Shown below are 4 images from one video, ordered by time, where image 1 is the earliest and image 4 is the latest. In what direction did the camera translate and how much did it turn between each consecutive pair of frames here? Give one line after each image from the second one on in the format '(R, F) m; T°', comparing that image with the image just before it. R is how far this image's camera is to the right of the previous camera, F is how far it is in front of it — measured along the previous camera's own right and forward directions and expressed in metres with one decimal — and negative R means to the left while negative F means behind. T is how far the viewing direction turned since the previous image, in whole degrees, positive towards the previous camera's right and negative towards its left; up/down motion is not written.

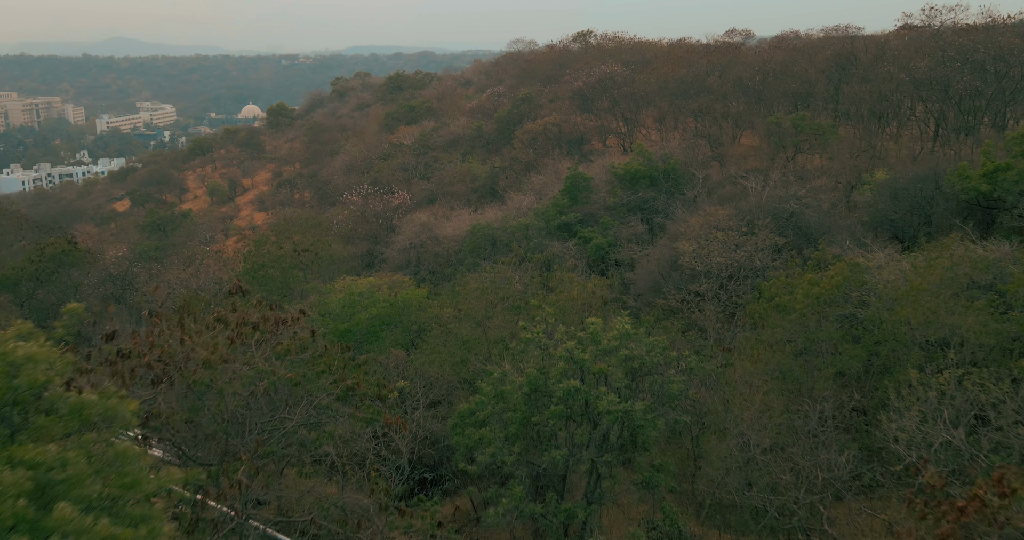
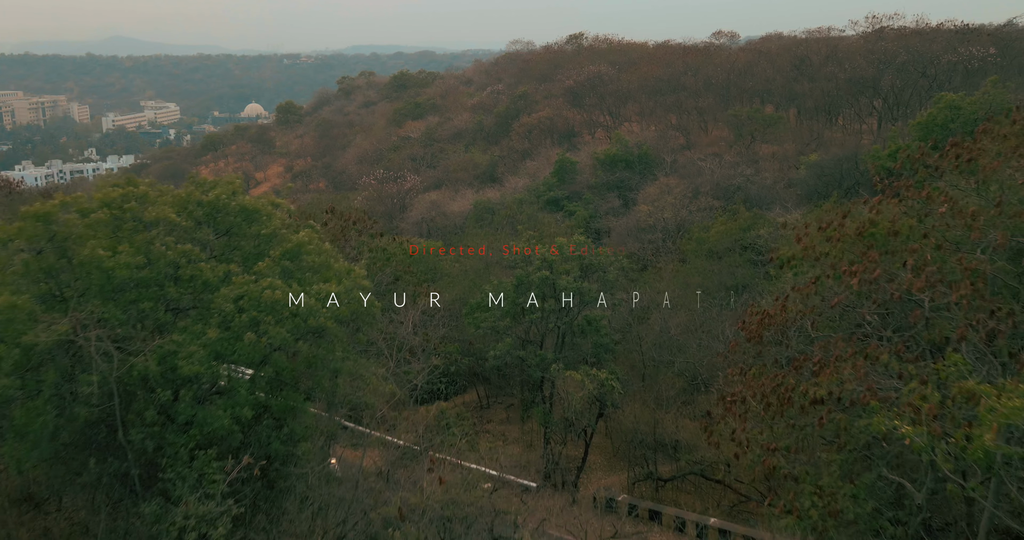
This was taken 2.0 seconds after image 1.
(+0.1, -4.5) m; 0°
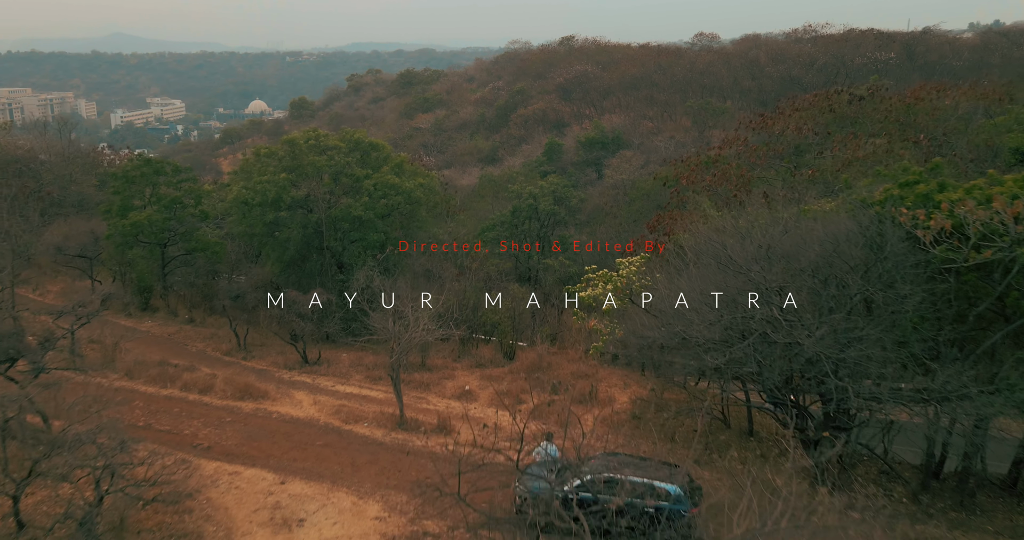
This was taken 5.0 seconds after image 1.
(0.0, -7.2) m; 0°
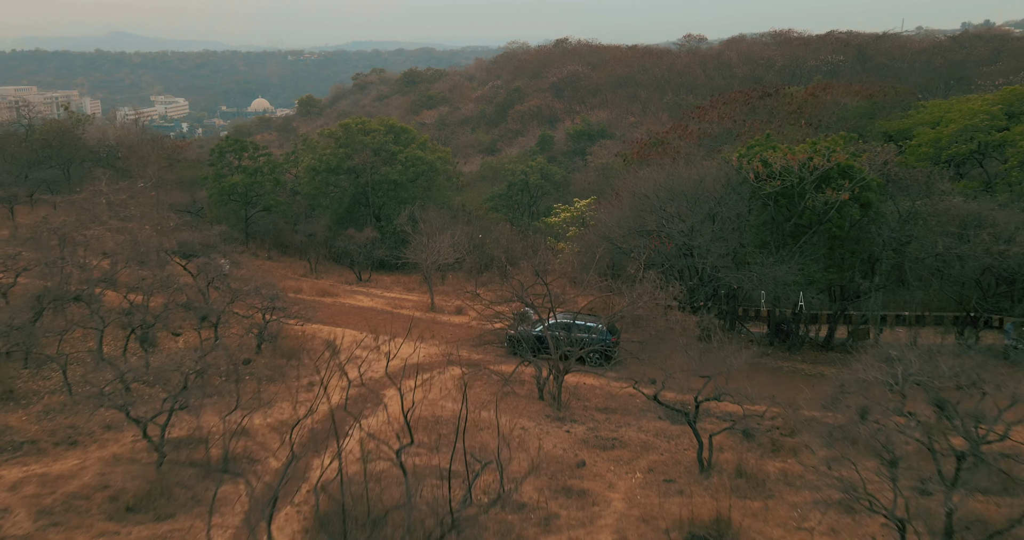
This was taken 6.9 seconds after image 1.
(+0.1, -5.1) m; 0°
